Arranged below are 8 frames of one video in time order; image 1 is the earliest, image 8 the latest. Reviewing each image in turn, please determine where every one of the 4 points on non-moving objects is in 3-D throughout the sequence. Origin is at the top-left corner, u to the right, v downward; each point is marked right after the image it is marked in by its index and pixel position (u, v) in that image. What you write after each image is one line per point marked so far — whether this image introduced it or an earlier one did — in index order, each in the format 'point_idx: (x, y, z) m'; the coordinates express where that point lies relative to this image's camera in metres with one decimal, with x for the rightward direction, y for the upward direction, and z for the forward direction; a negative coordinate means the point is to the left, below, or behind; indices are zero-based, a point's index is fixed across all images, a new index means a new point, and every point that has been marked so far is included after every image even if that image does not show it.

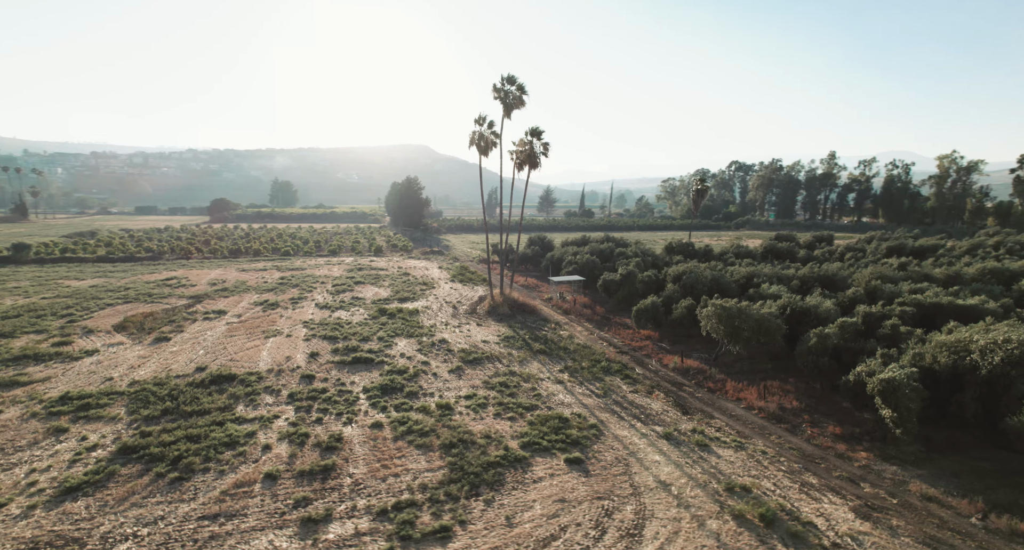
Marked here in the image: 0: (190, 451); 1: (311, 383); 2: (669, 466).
0: (-6.4, -3.5, +11.2) m
1: (-5.9, -3.2, +16.6) m
2: (+3.4, -4.0, +11.4) m
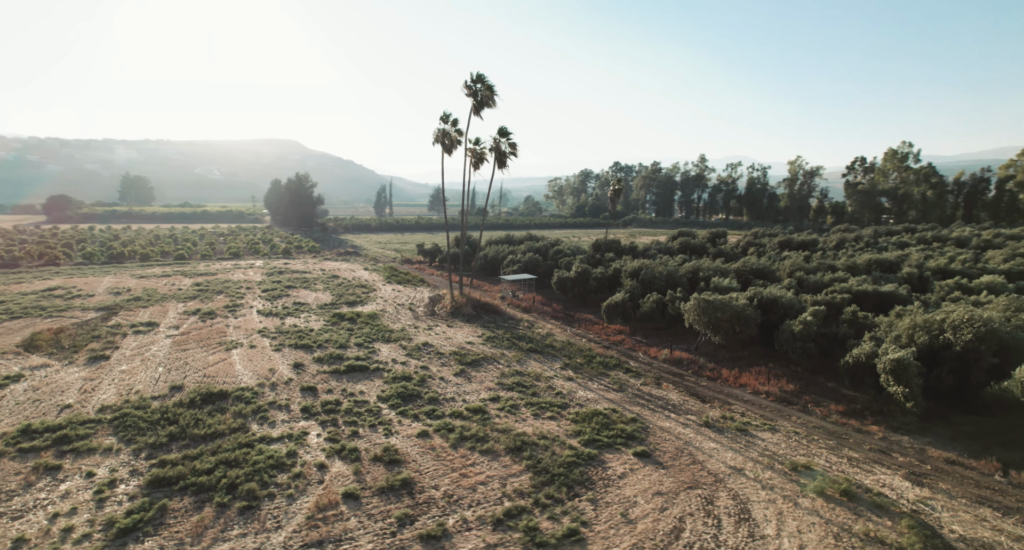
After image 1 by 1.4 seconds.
0: (-4.8, -3.6, +10.0) m
1: (-5.3, -3.3, +15.4) m
2: (+4.8, -3.8, +11.9) m
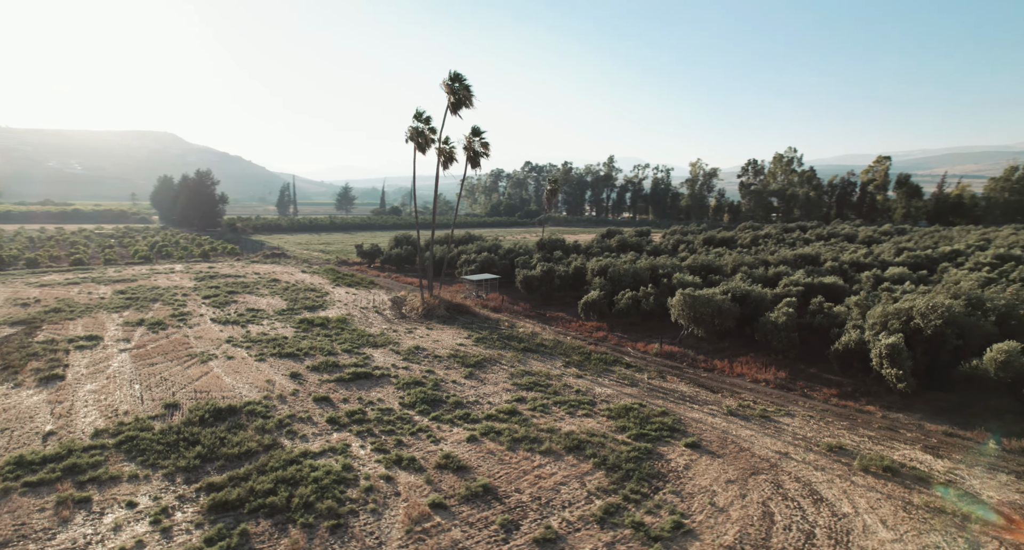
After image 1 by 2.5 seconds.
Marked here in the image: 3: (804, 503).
0: (-3.3, -3.7, +9.4) m
1: (-4.6, -3.4, +14.6) m
2: (+5.9, -3.7, +12.6) m
3: (+5.0, -3.9, +9.5) m
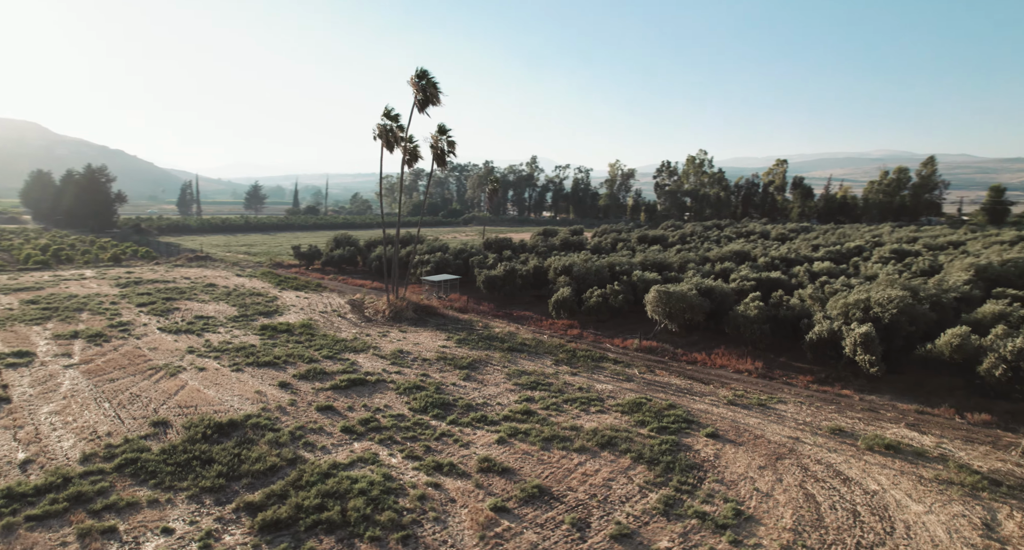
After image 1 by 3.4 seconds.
0: (-2.3, -3.8, +9.0) m
1: (-4.2, -3.5, +14.1) m
2: (+6.4, -3.6, +13.4) m
3: (+5.9, -3.8, +10.2) m
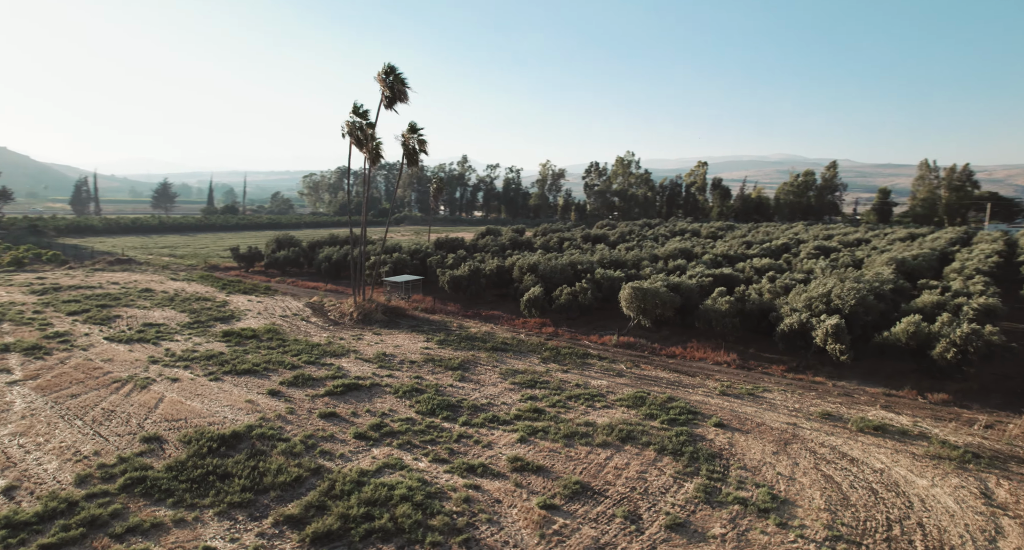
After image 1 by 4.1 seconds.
0: (-1.5, -3.8, +8.8) m
1: (-4.0, -3.5, +13.7) m
2: (+6.6, -3.5, +14.3) m
3: (+6.6, -3.7, +11.0) m
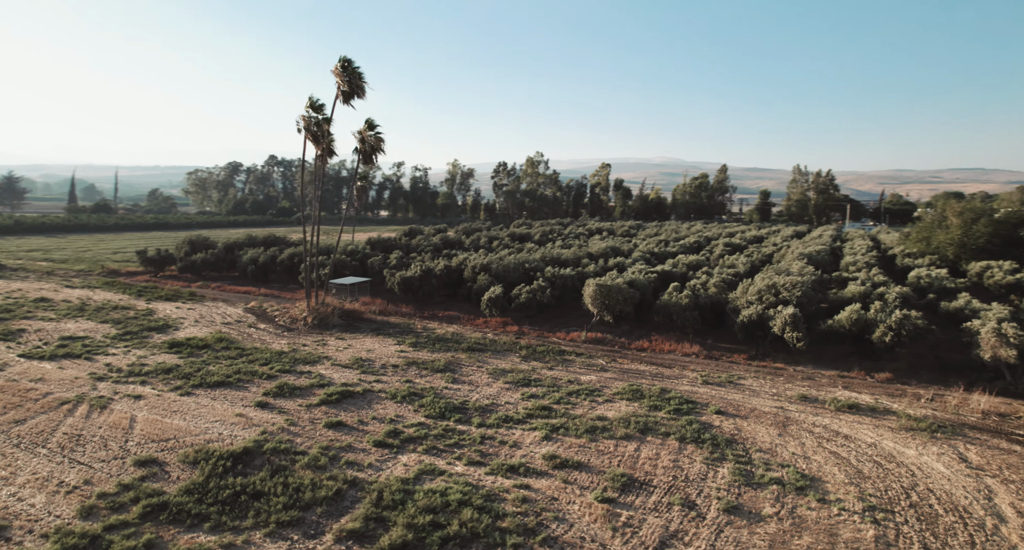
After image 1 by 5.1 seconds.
0: (-0.4, -3.8, +8.8) m
1: (-3.6, -3.6, +13.2) m
2: (+6.8, -3.4, +15.4) m
3: (+7.2, -3.6, +12.1) m
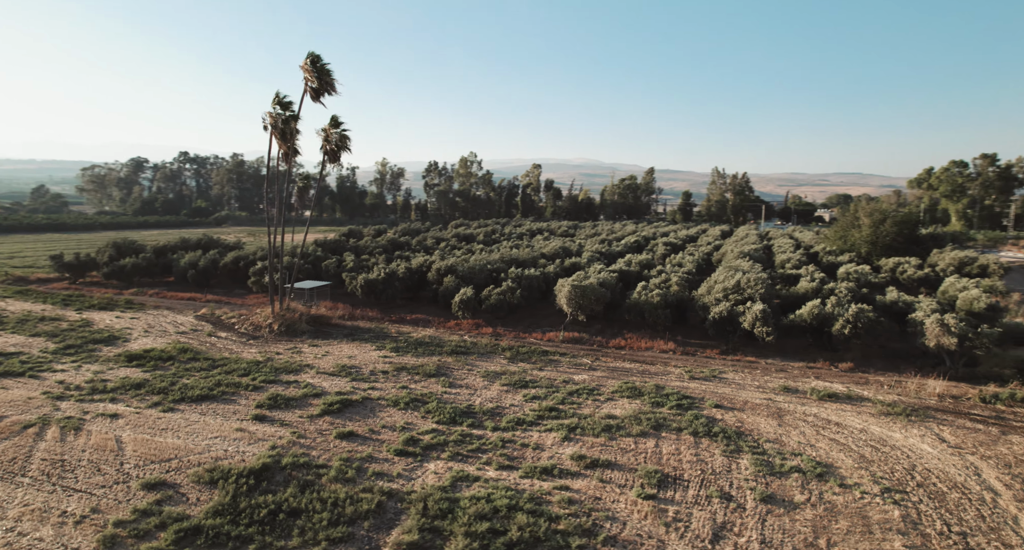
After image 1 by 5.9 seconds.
0: (+0.4, -3.9, +8.9) m
1: (-3.3, -3.7, +12.9) m
2: (+6.8, -3.4, +16.3) m
3: (+7.6, -3.6, +13.1) m
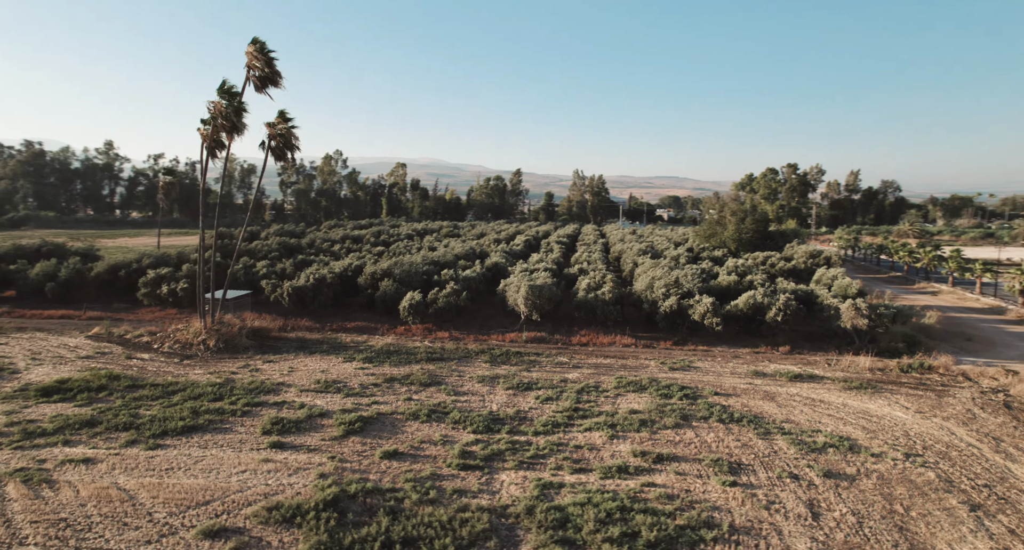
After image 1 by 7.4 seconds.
0: (+2.4, -4.0, +9.3) m
1: (-2.1, -4.0, +12.3) m
2: (+6.9, -3.3, +18.0) m
3: (+8.5, -3.5, +15.0) m
